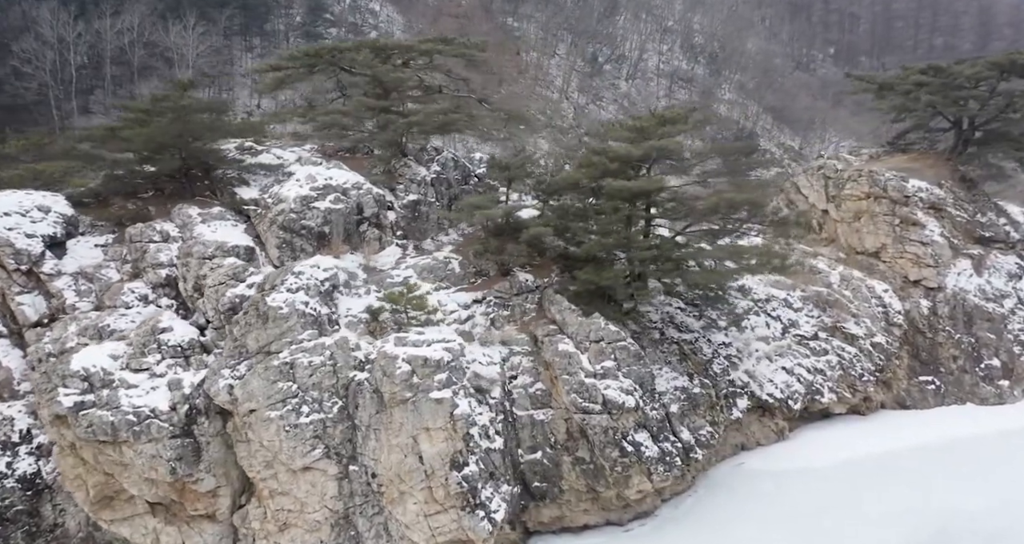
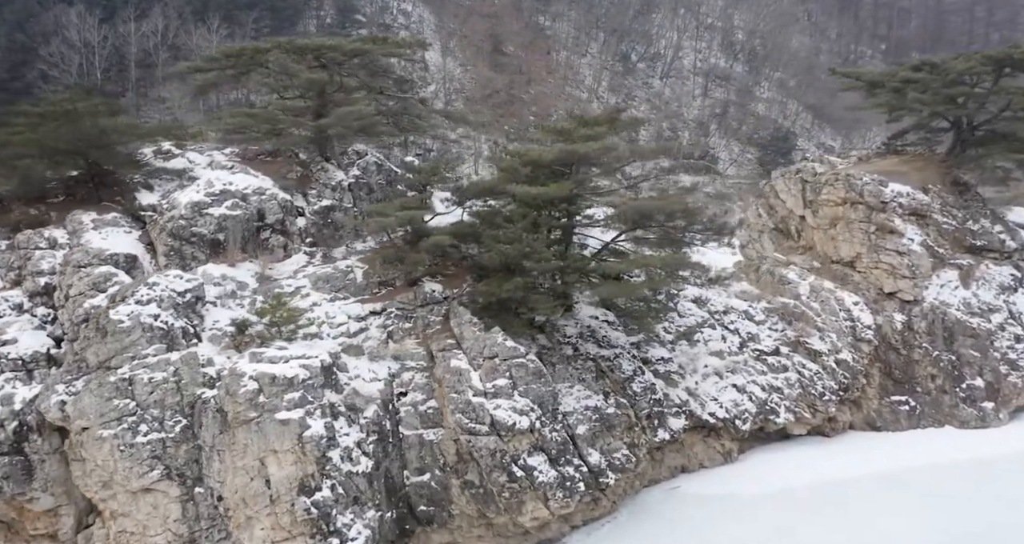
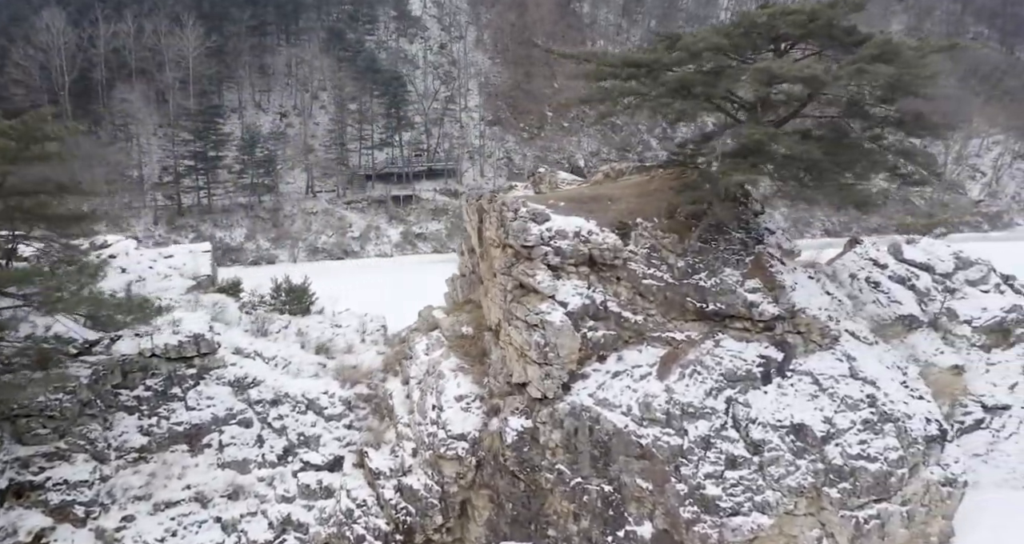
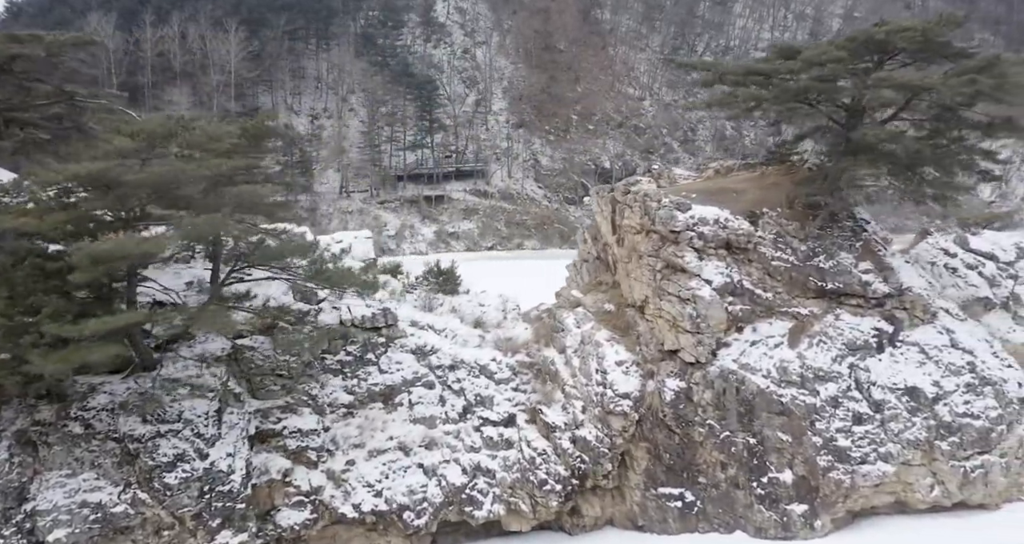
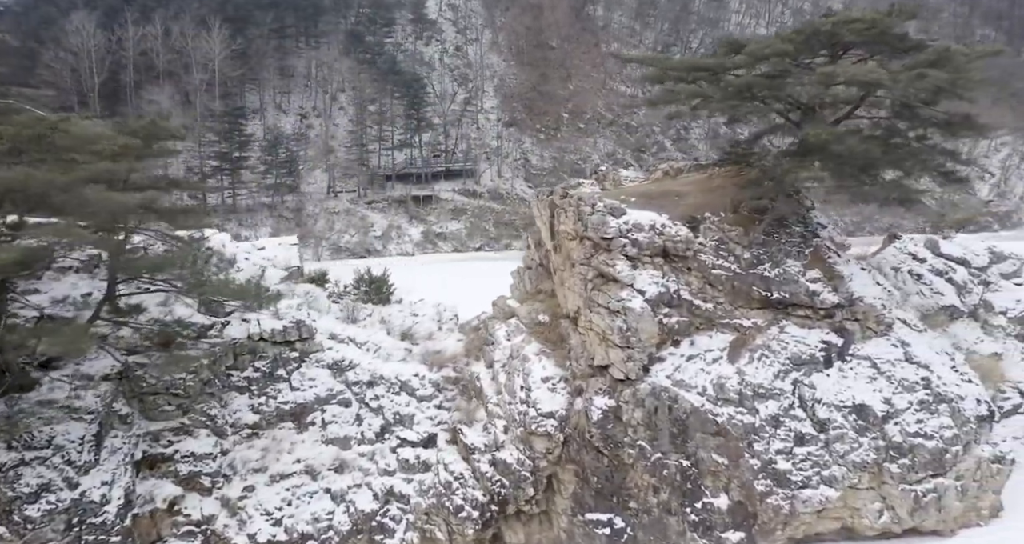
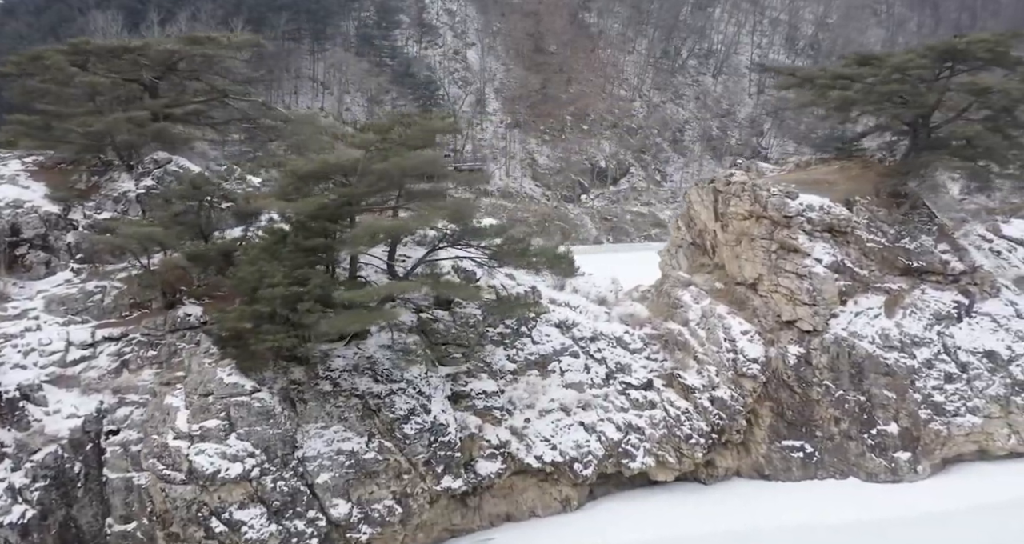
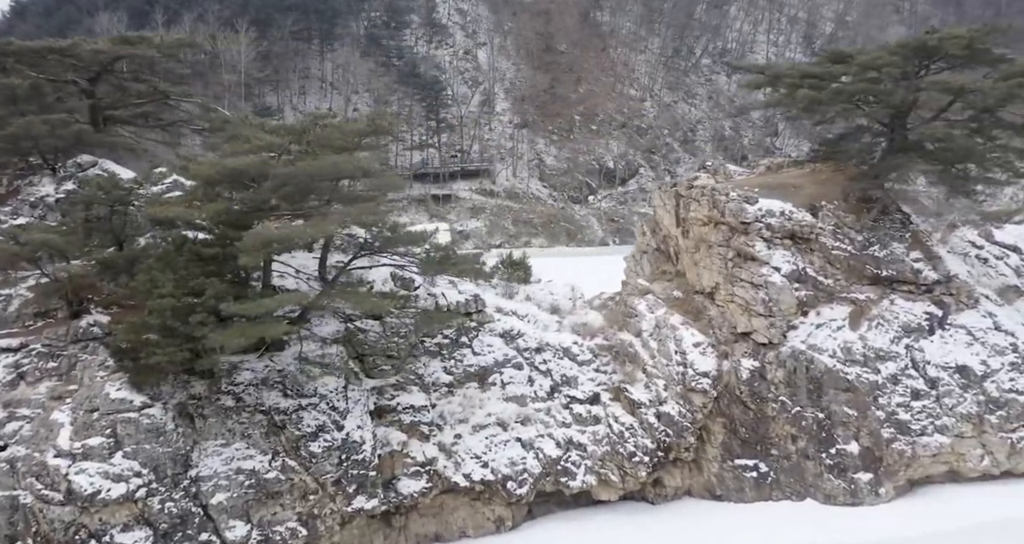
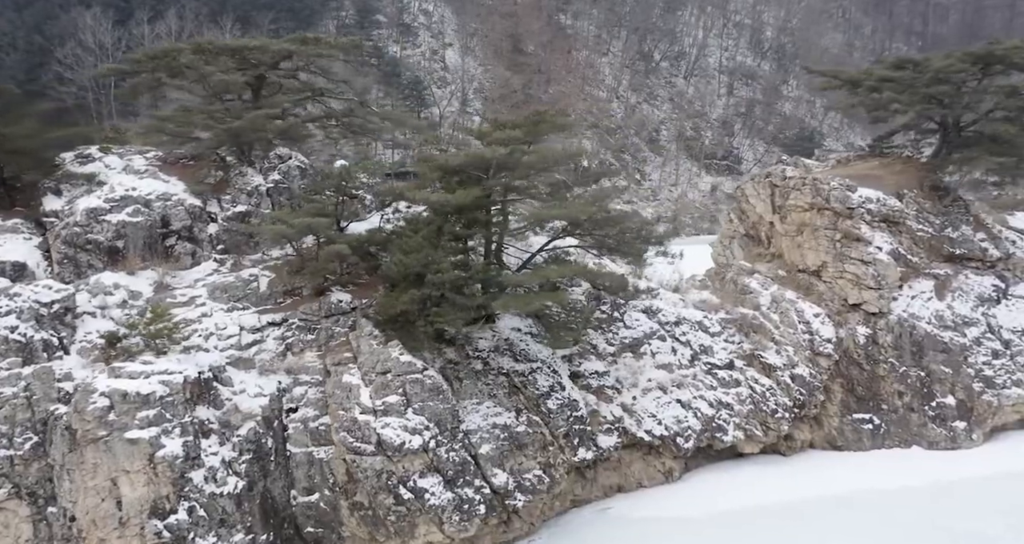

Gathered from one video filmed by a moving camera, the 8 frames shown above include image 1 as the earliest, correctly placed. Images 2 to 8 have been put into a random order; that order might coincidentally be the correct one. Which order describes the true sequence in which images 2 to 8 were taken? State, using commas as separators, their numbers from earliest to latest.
2, 8, 6, 7, 4, 5, 3
